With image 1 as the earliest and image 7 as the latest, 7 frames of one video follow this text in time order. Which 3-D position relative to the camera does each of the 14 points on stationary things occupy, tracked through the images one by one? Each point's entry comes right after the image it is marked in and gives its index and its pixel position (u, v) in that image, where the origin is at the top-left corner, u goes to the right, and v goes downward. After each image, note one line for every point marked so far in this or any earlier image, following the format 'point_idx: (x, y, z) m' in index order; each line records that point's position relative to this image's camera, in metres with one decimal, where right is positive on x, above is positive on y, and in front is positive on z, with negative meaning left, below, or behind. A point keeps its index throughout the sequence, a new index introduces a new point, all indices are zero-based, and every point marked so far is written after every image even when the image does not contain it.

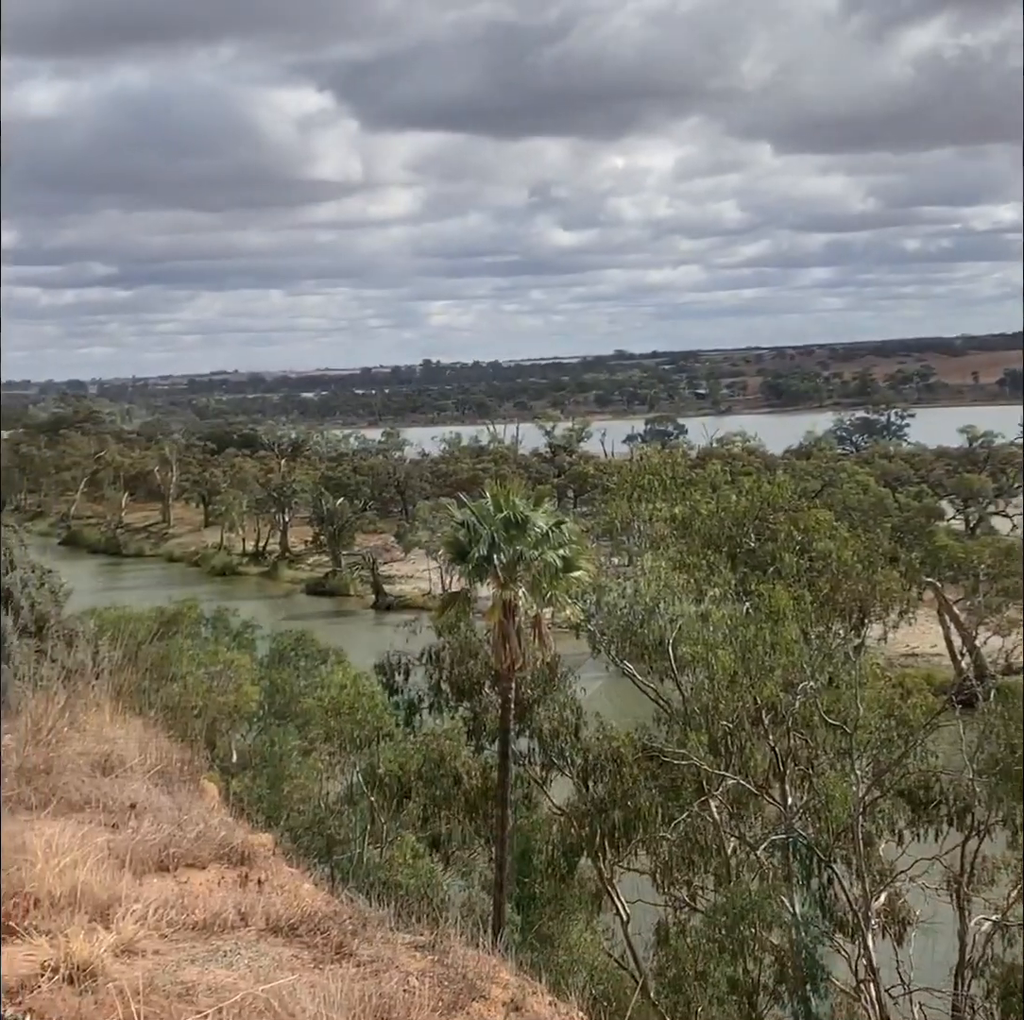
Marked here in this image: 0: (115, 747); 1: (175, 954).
0: (-1.0, -0.6, +6.6) m
1: (-0.7, -1.0, +5.6) m
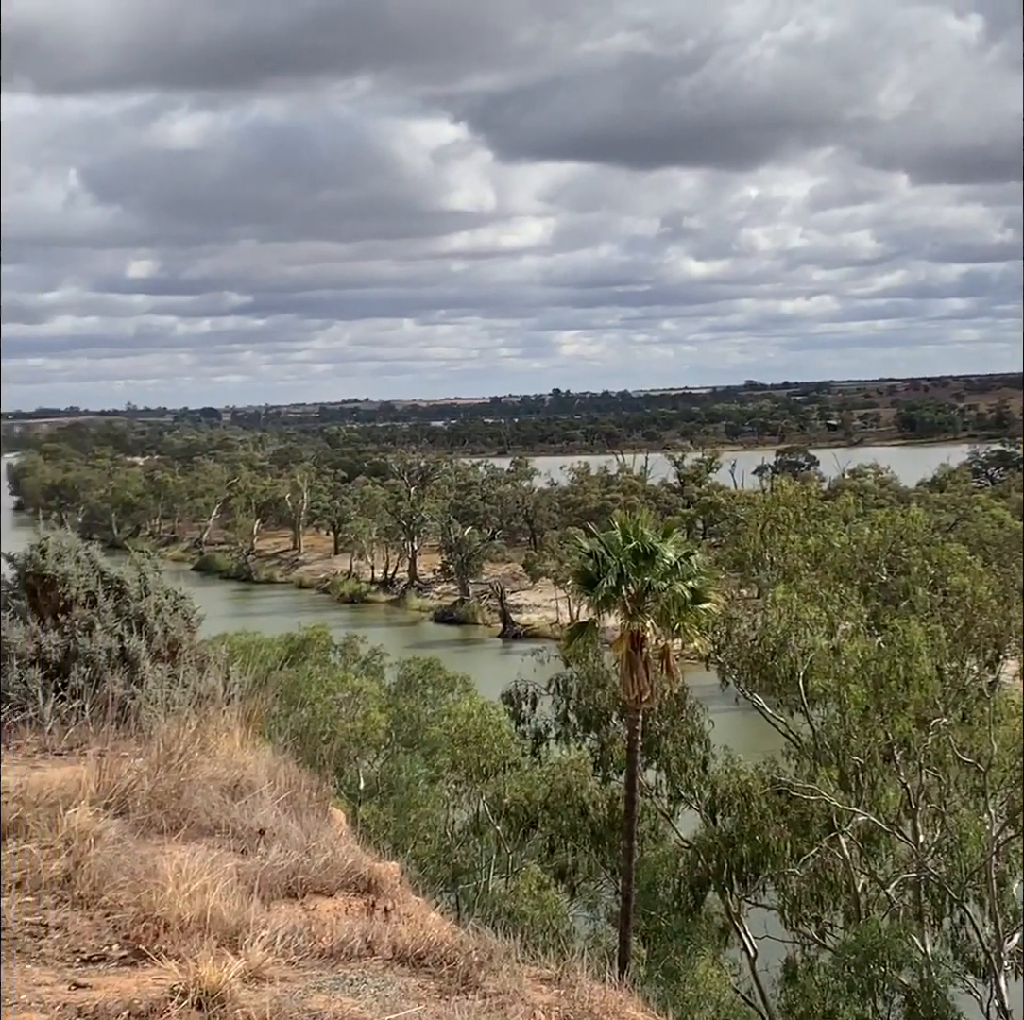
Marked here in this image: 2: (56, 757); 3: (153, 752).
0: (-0.7, -0.7, +6.7) m
1: (-0.5, -1.1, +5.6) m
2: (-1.2, -0.7, +6.7) m
3: (-0.9, -0.6, +6.6) m
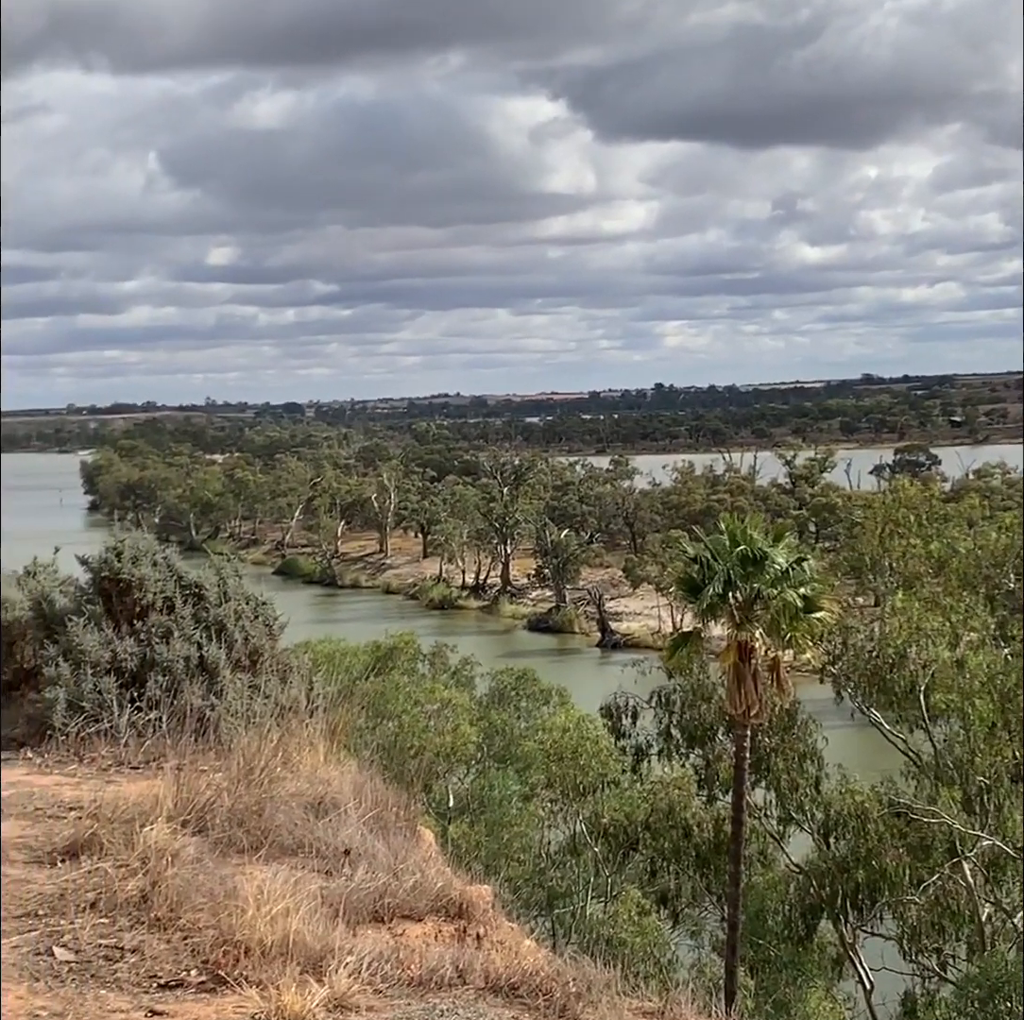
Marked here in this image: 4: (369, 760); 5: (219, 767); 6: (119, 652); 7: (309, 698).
0: (-0.4, -0.7, +6.3) m
1: (-0.3, -1.0, +5.2) m
2: (-1.0, -0.7, +6.4) m
3: (-0.7, -0.6, +6.3) m
4: (-0.4, -0.7, +6.5) m
5: (-0.7, -0.6, +6.3) m
6: (-1.2, -0.4, +7.0) m
7: (-0.6, -0.5, +7.1) m
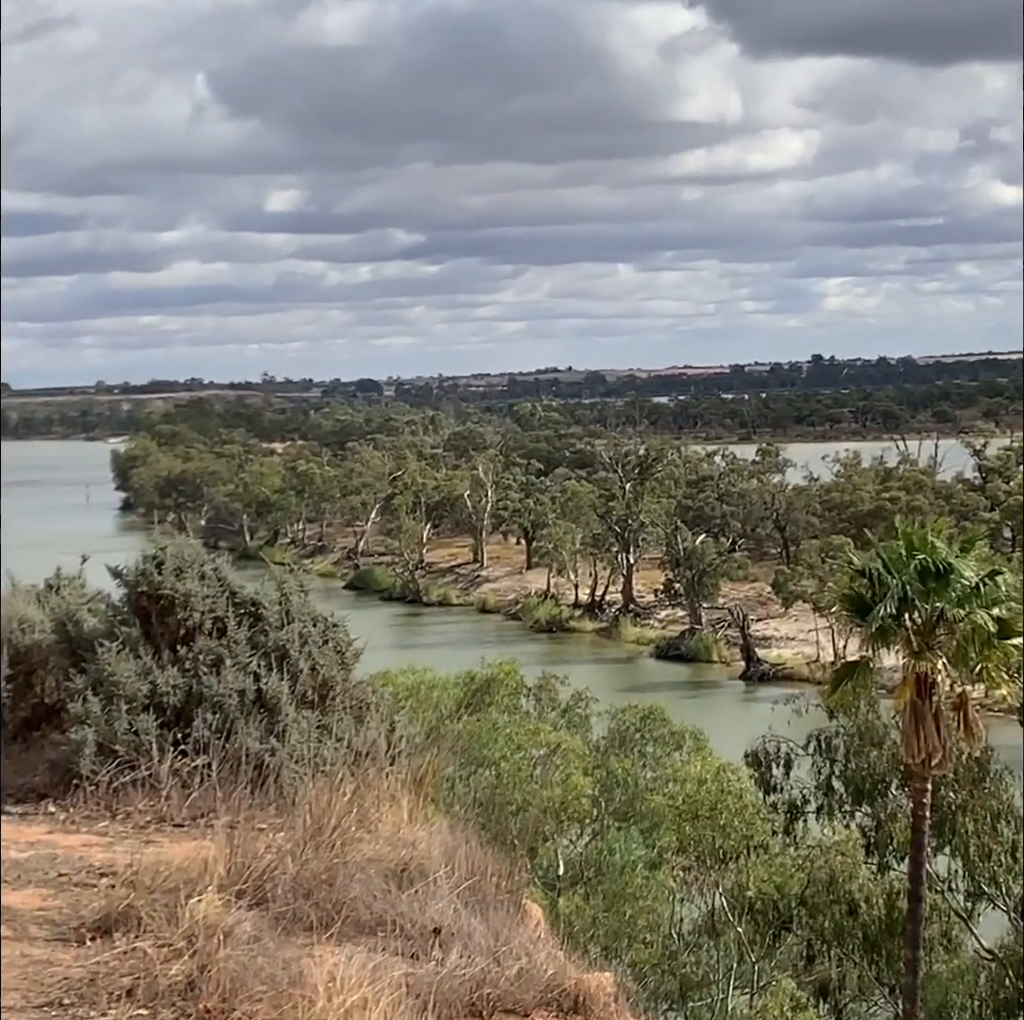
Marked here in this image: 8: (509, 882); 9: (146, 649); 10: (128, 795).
0: (-0.2, -0.7, +5.2) m
1: (-0.1, -1.0, +4.1) m
2: (-0.7, -0.7, +5.3) m
3: (-0.4, -0.7, +5.2) m
4: (-0.1, -0.7, +5.4) m
5: (-0.5, -0.7, +5.2) m
6: (-0.9, -0.4, +6.0) m
7: (-0.3, -0.6, +6.0) m
8: (0.0, -0.8, +5.4) m
9: (-0.9, -0.3, +6.3) m
10: (-0.9, -0.6, +5.7) m
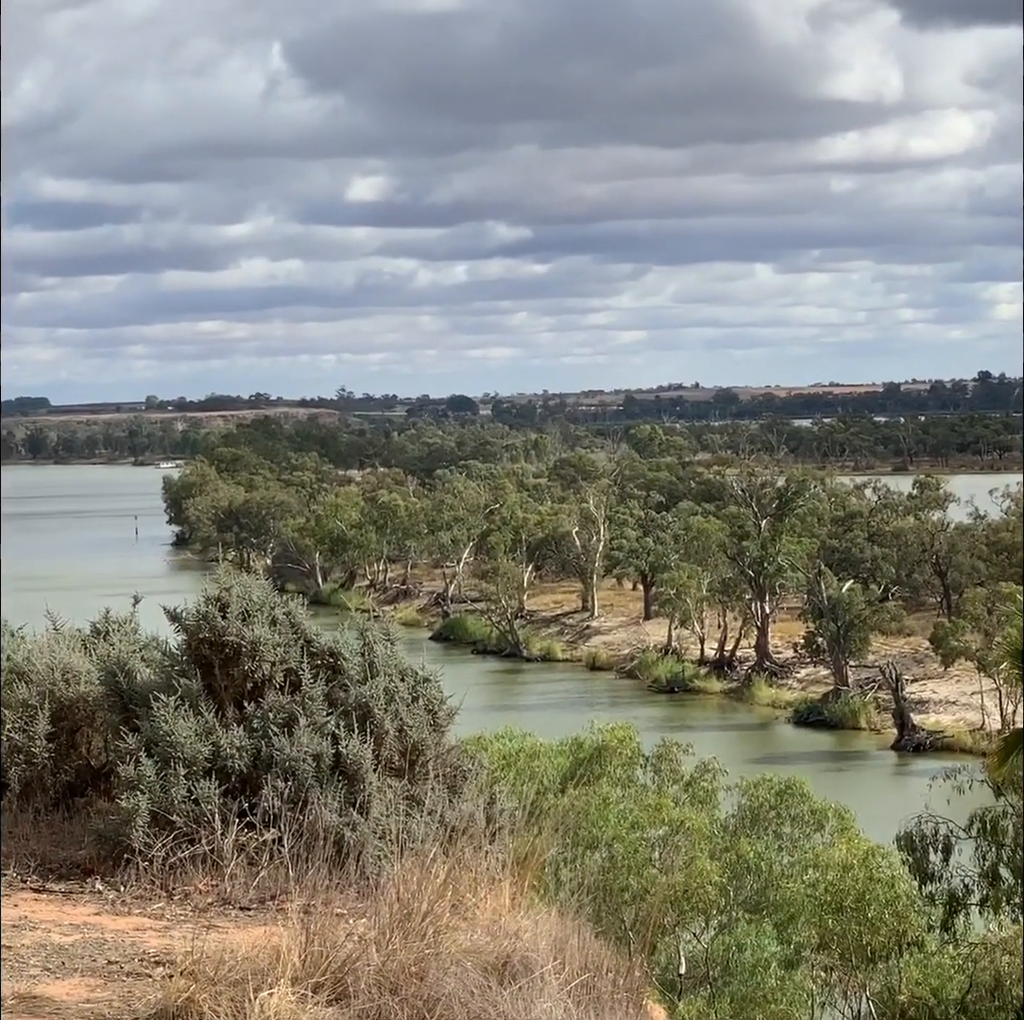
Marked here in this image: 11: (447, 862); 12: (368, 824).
0: (0.0, -0.8, +4.5) m
1: (+0.1, -1.1, +3.4) m
2: (-0.5, -0.7, +4.6) m
3: (-0.2, -0.7, +4.5) m
4: (+0.1, -0.8, +4.8) m
5: (-0.3, -0.7, +4.5) m
6: (-0.6, -0.5, +5.3) m
7: (0.0, -0.6, +5.4) m
8: (+0.2, -0.9, +4.7) m
9: (-0.7, -0.4, +5.7) m
10: (-0.6, -0.7, +5.0) m
11: (-0.1, -0.7, +4.8) m
12: (-0.3, -0.6, +5.0) m
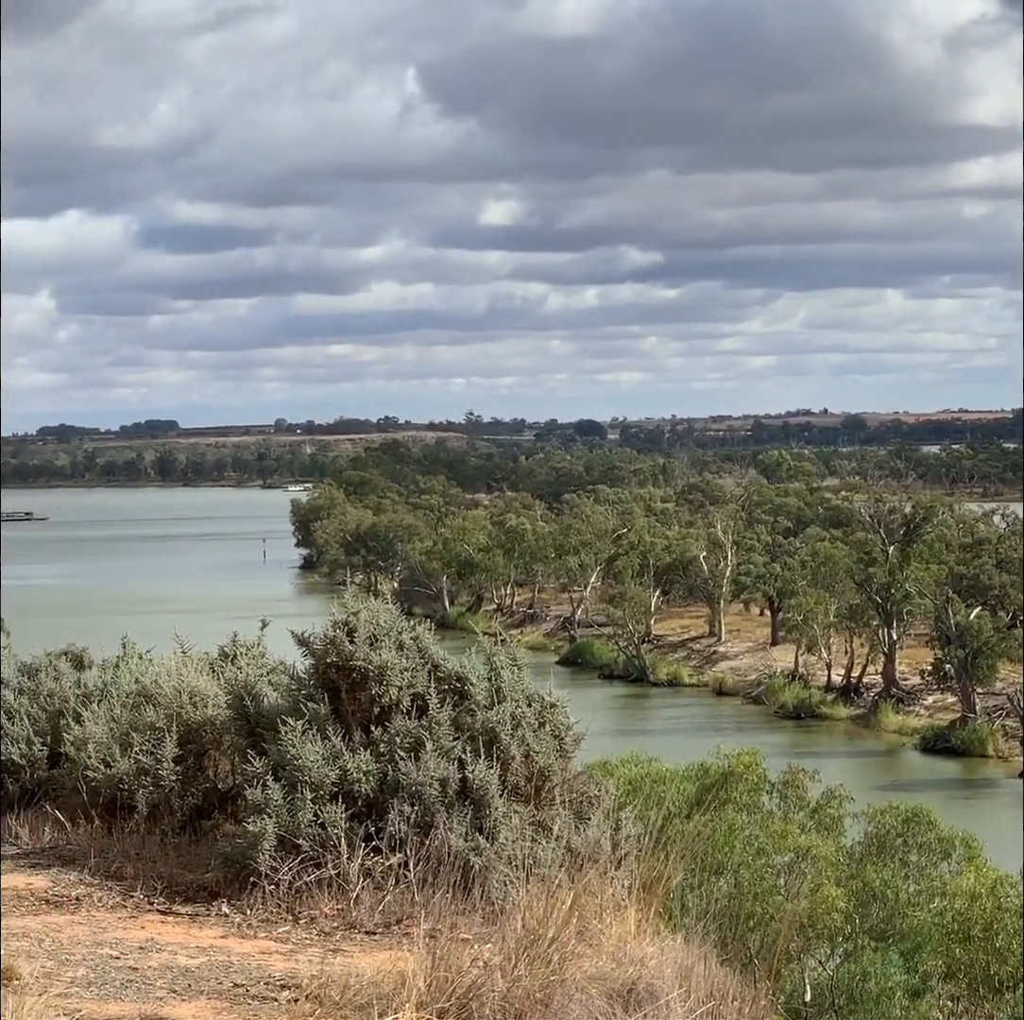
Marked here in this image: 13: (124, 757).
0: (+0.2, -0.8, +4.5) m
1: (+0.3, -1.1, +3.4) m
2: (-0.3, -0.8, +4.6) m
3: (0.0, -0.8, +4.5) m
4: (+0.4, -0.8, +4.7) m
5: (0.0, -0.8, +4.5) m
6: (-0.4, -0.6, +5.4) m
7: (+0.2, -0.7, +5.3) m
8: (+0.4, -0.9, +4.7) m
9: (-0.4, -0.5, +5.7) m
10: (-0.4, -0.8, +5.0) m
11: (+0.1, -0.7, +4.8) m
12: (0.0, -0.7, +5.0) m
13: (-1.0, -0.6, +6.5) m
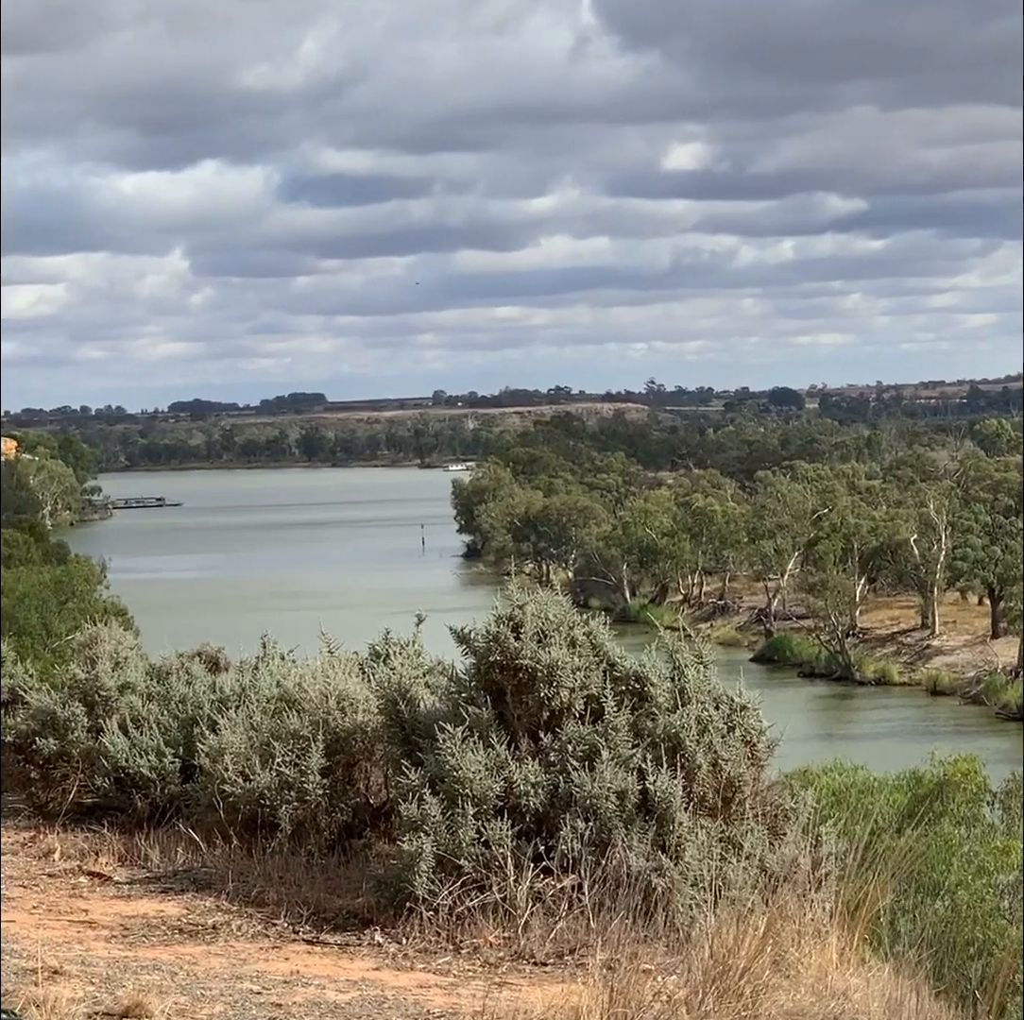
0: (+0.5, -0.8, +4.1) m
1: (+0.5, -1.1, +2.9) m
2: (0.0, -0.8, +4.2) m
3: (+0.3, -0.7, +4.1) m
4: (+0.7, -0.8, +4.3) m
5: (+0.3, -0.7, +4.1) m
6: (0.0, -0.5, +4.9) m
7: (+0.5, -0.7, +4.9) m
8: (+0.8, -0.9, +4.3) m
9: (-0.1, -0.5, +5.3) m
10: (-0.1, -0.8, +4.6) m
11: (+0.4, -0.7, +4.3) m
12: (+0.3, -0.7, +4.6) m
13: (-0.6, -0.6, +6.0) m
